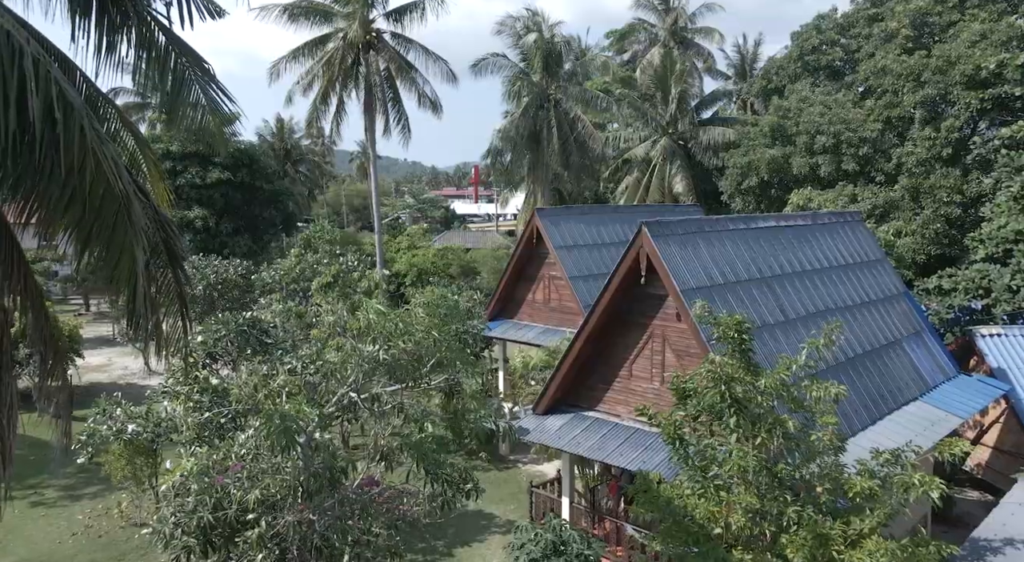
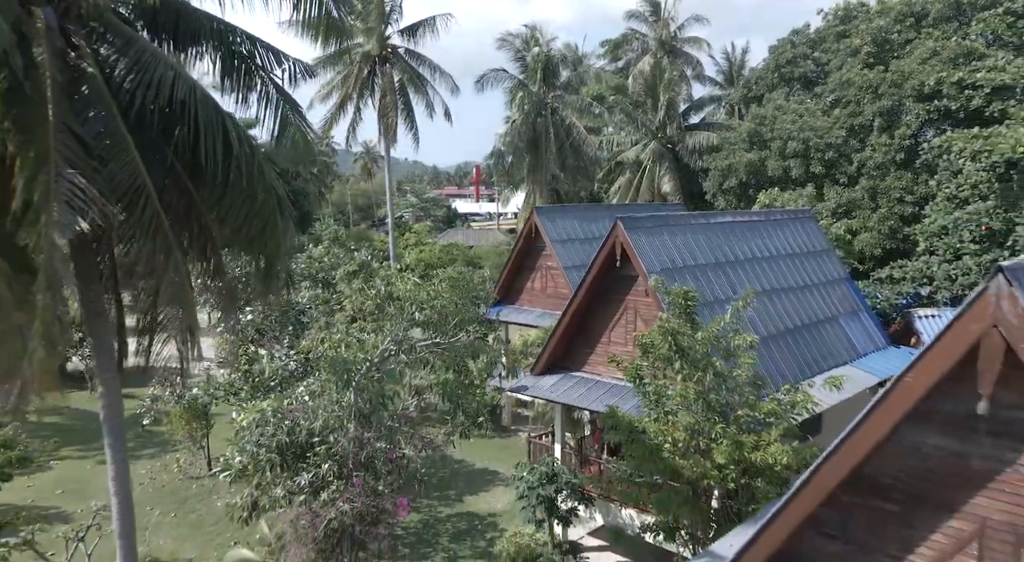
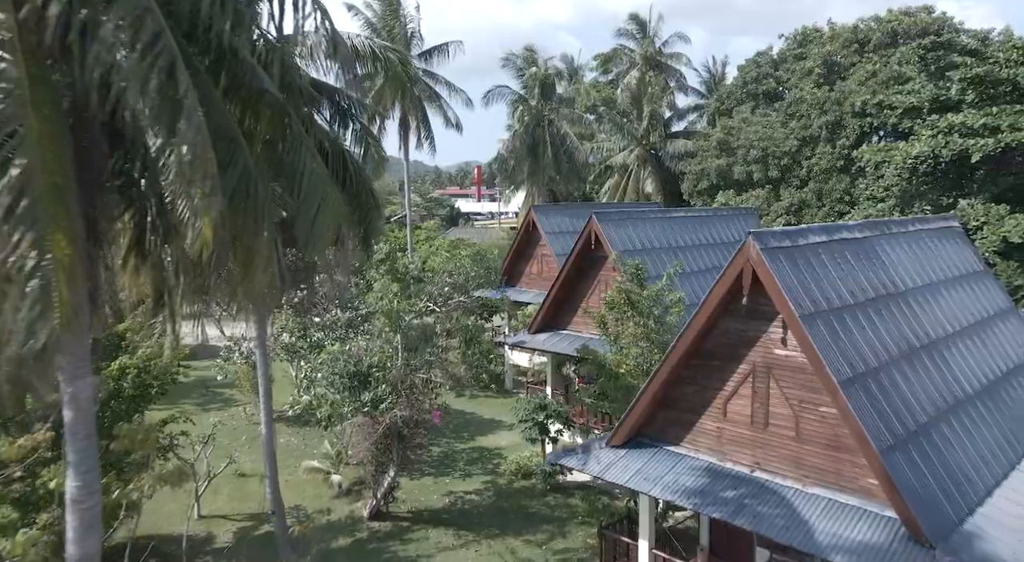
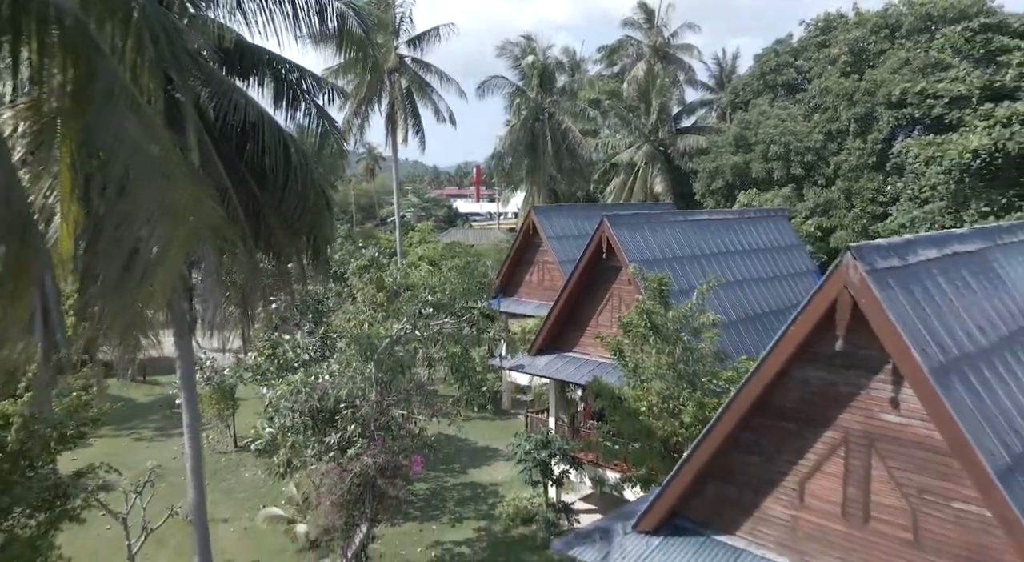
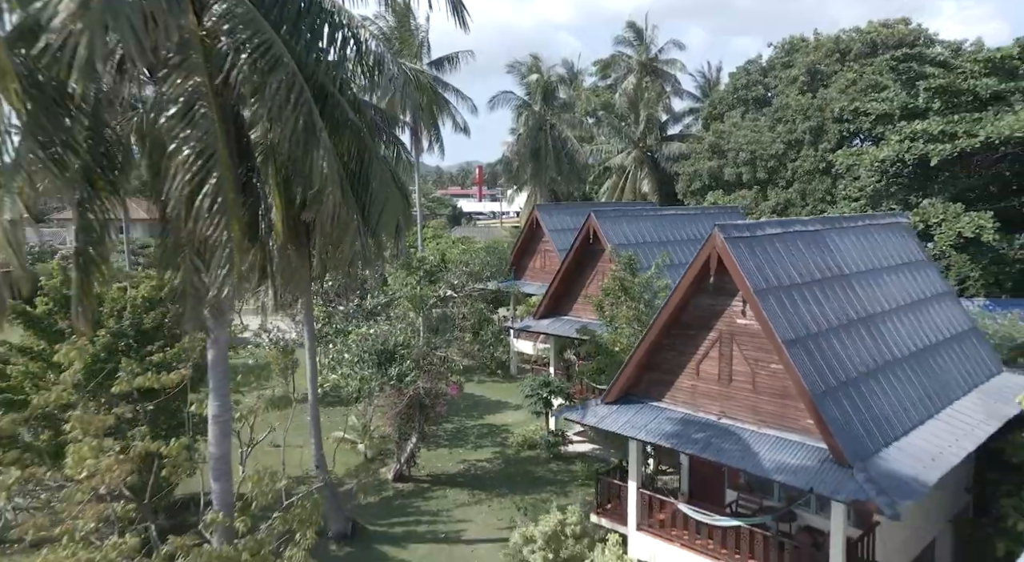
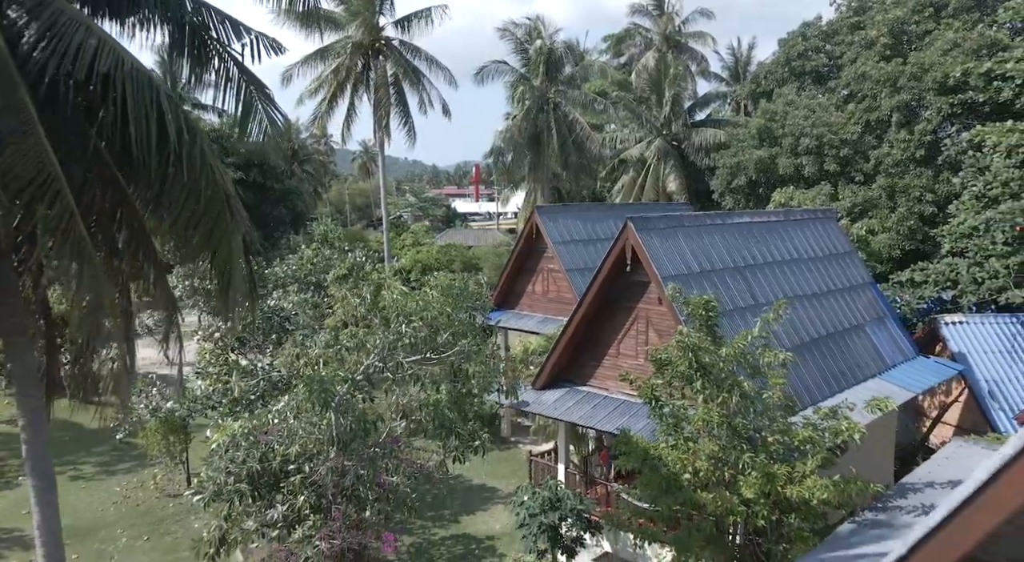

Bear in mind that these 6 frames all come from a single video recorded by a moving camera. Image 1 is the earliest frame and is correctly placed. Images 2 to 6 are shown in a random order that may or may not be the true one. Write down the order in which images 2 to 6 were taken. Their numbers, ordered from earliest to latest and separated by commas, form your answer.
6, 2, 4, 3, 5
